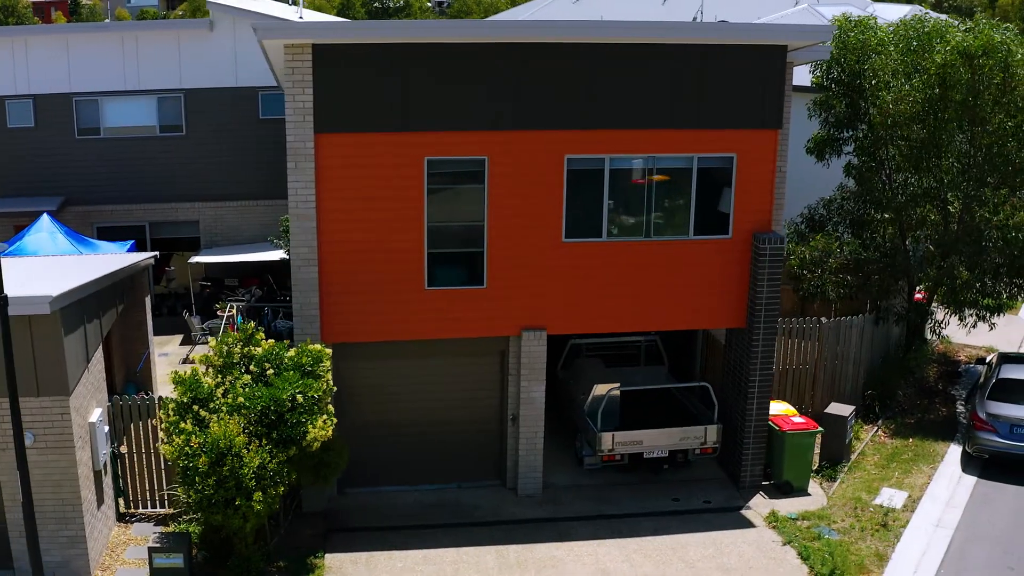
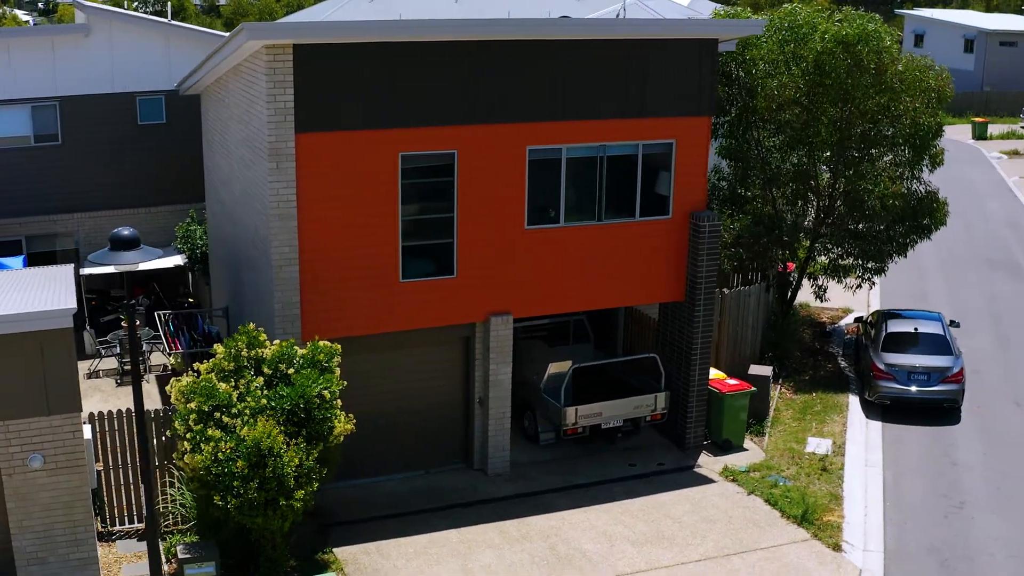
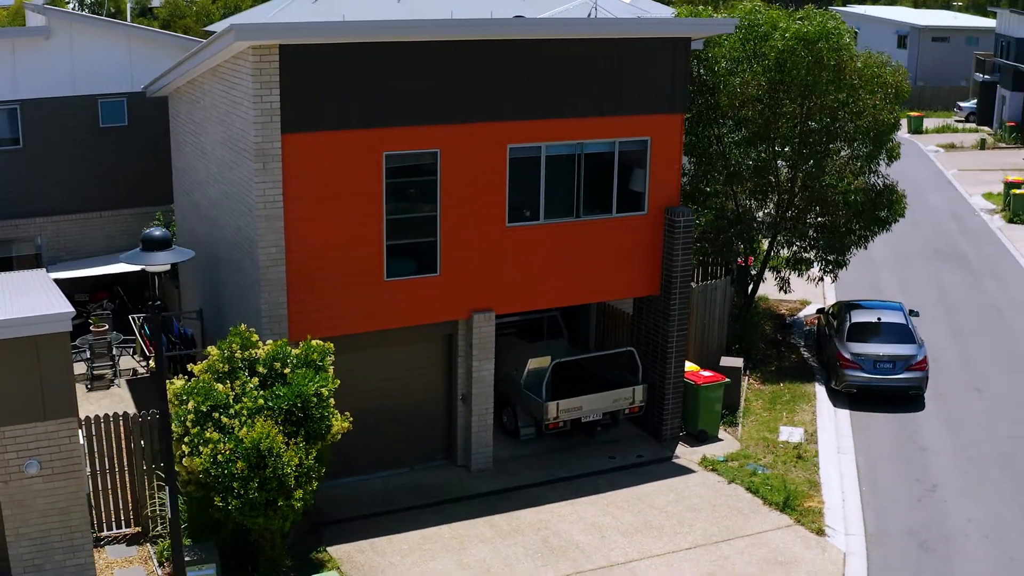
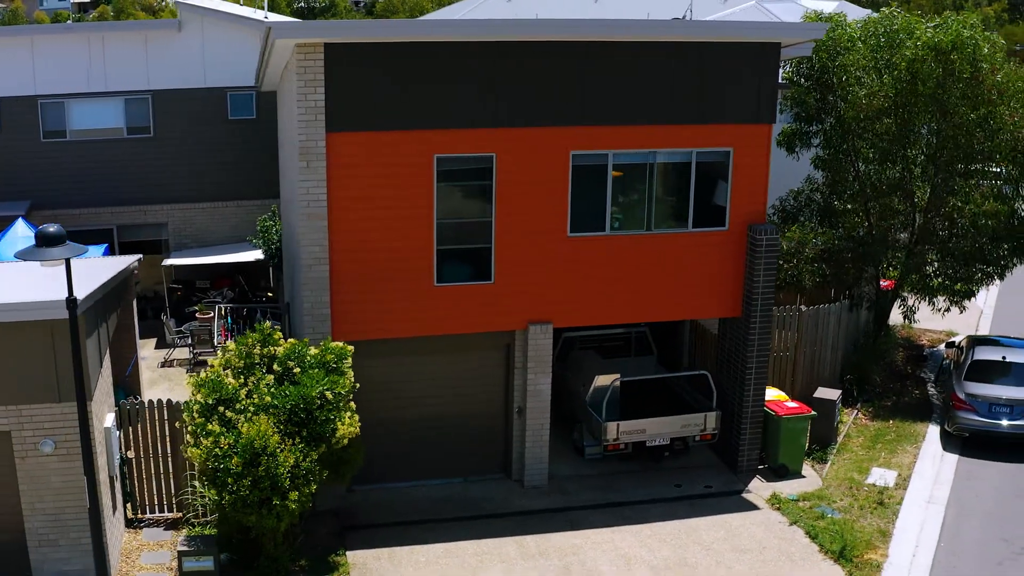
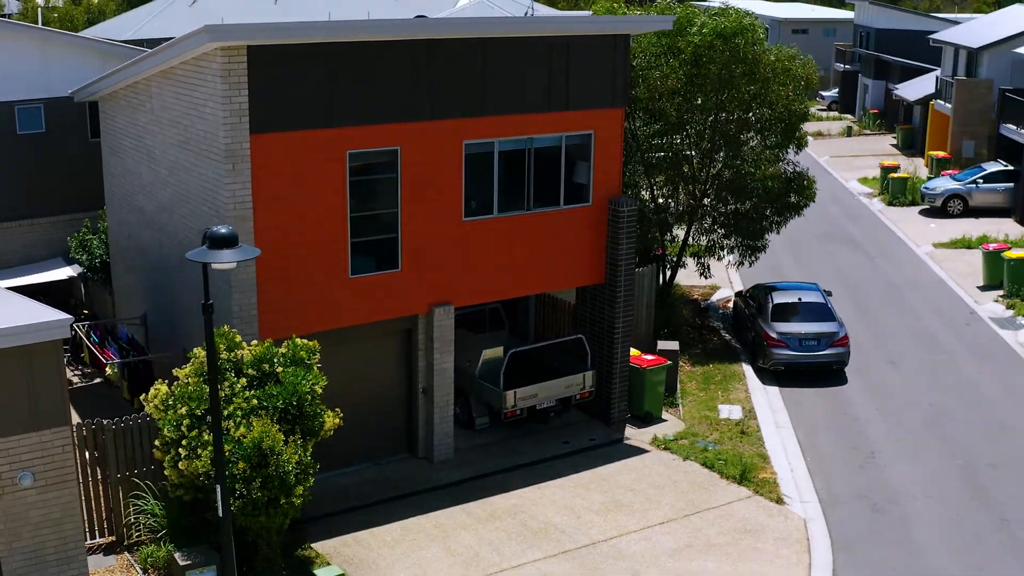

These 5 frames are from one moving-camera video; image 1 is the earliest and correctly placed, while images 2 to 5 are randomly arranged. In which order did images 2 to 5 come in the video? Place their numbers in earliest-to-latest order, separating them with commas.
4, 2, 3, 5
